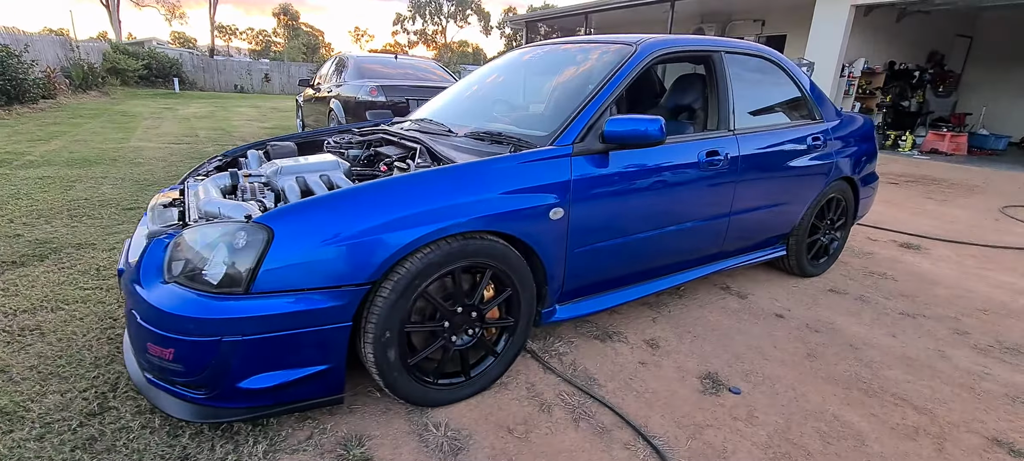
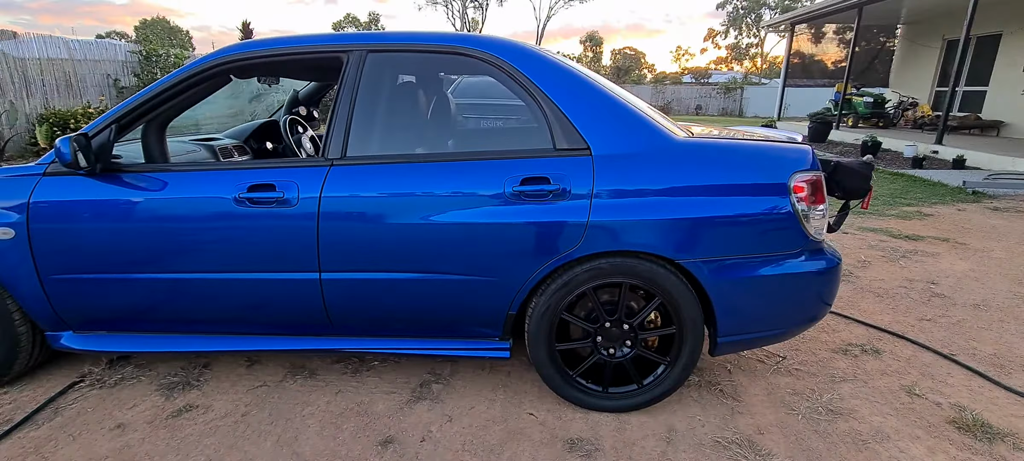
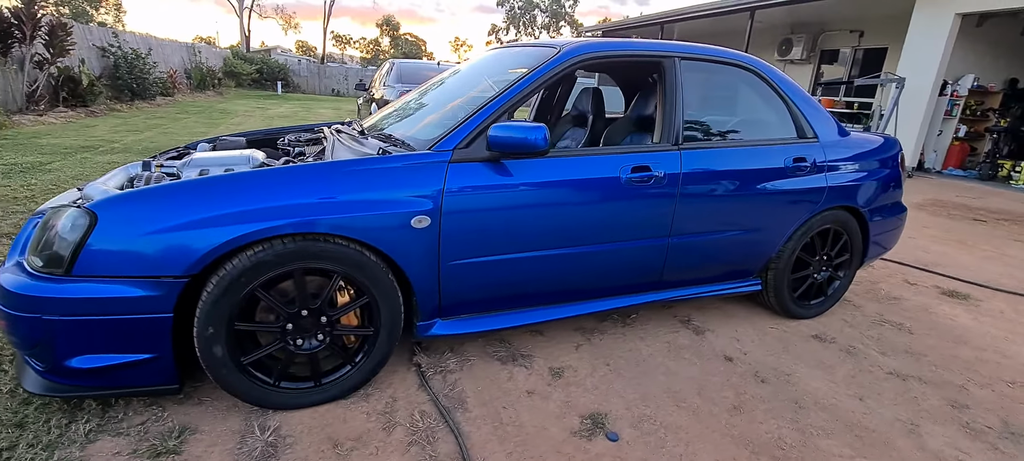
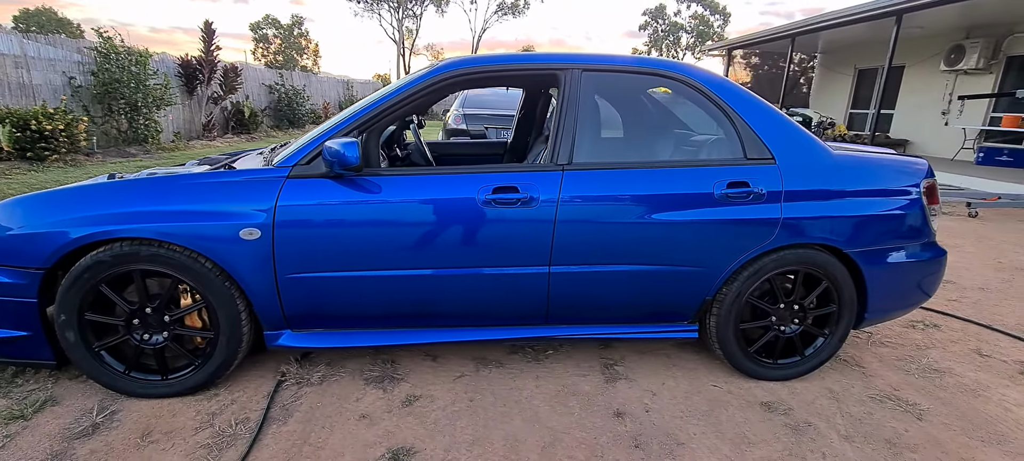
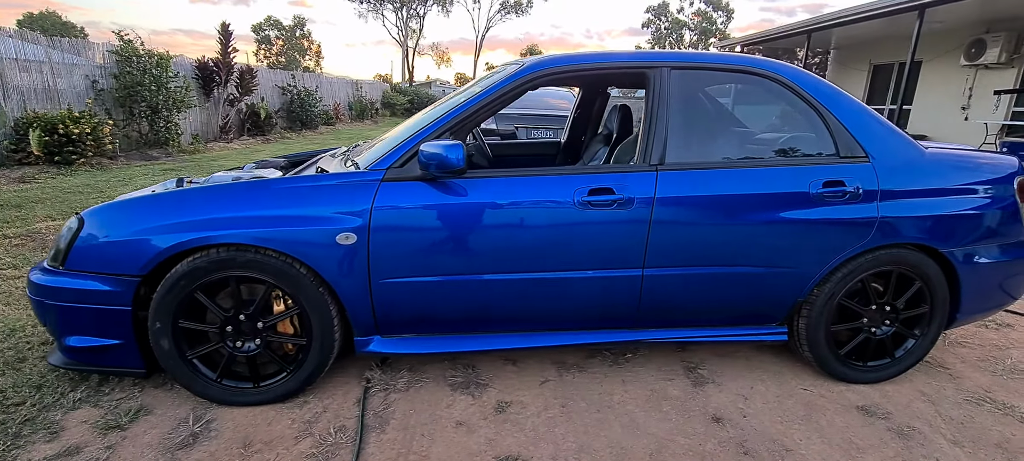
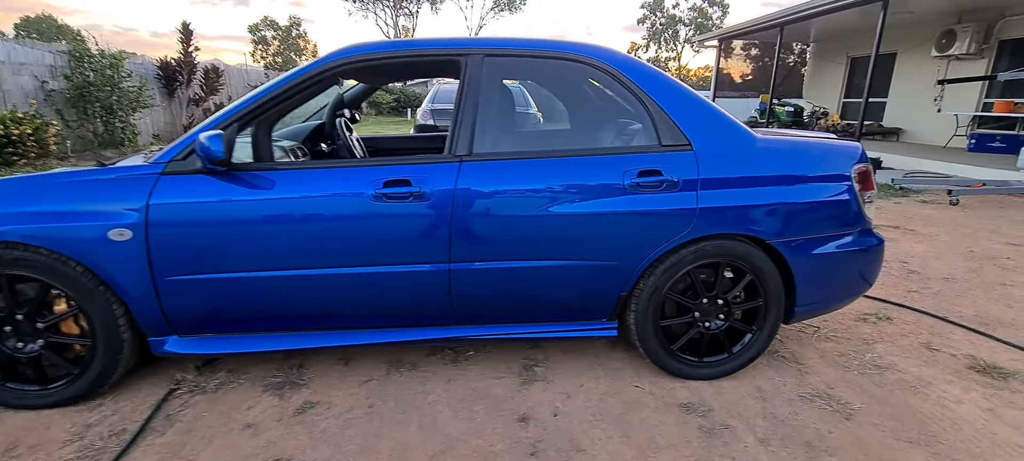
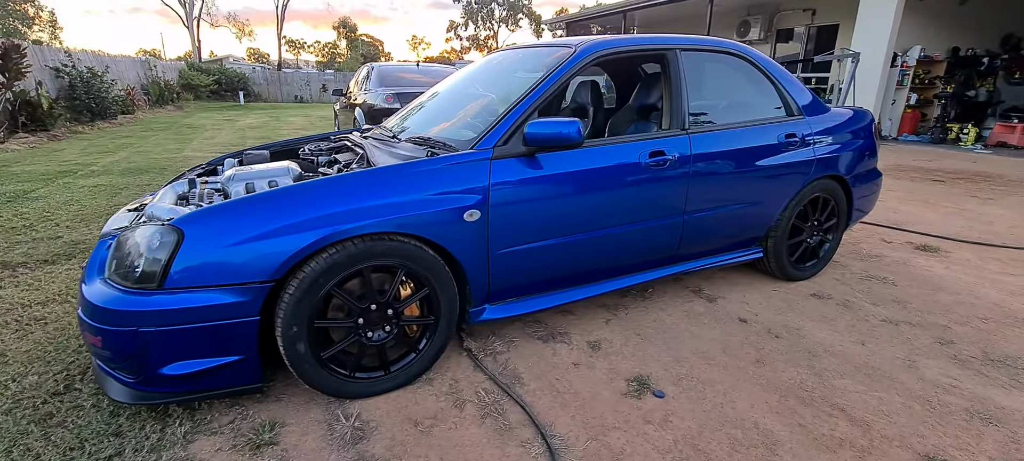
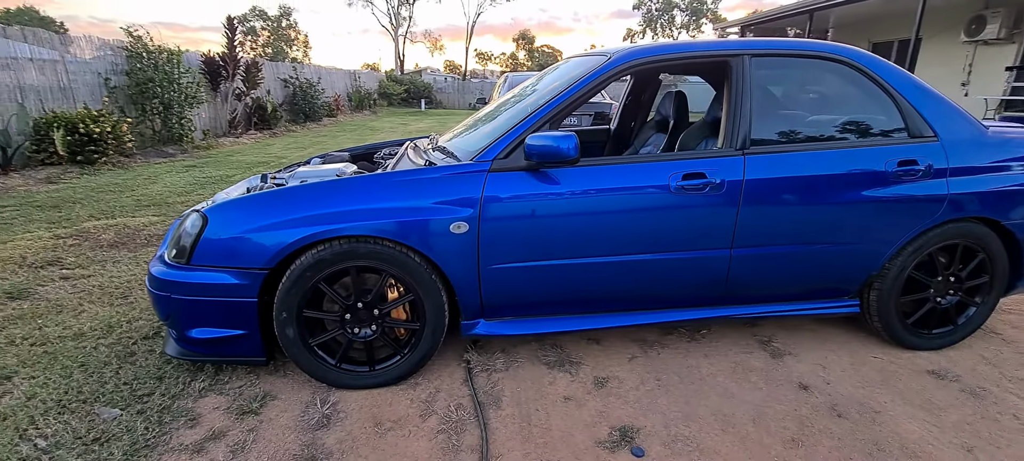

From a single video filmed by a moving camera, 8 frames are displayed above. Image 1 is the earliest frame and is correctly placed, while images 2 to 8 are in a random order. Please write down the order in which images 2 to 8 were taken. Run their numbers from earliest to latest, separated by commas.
7, 3, 8, 5, 4, 6, 2
